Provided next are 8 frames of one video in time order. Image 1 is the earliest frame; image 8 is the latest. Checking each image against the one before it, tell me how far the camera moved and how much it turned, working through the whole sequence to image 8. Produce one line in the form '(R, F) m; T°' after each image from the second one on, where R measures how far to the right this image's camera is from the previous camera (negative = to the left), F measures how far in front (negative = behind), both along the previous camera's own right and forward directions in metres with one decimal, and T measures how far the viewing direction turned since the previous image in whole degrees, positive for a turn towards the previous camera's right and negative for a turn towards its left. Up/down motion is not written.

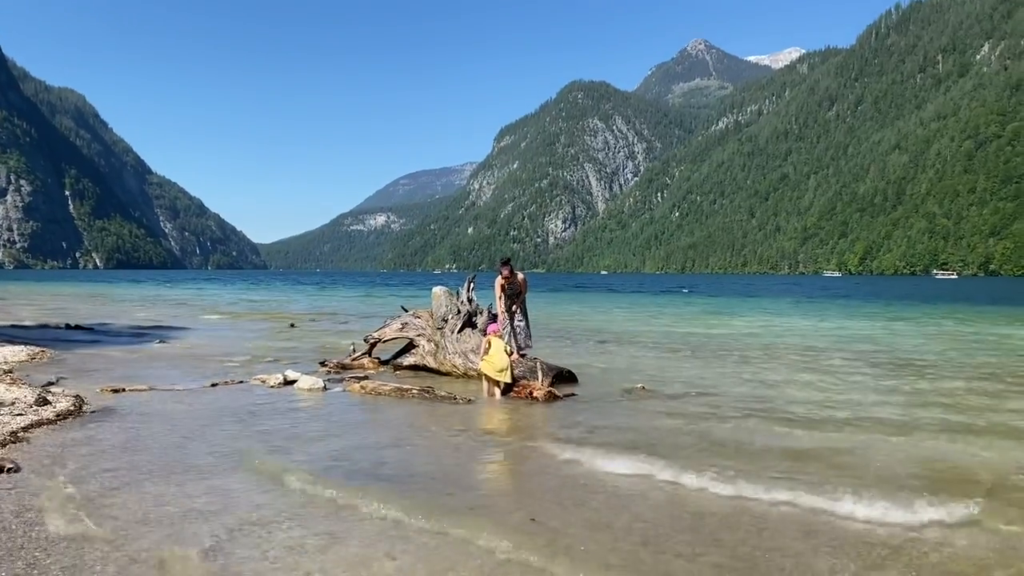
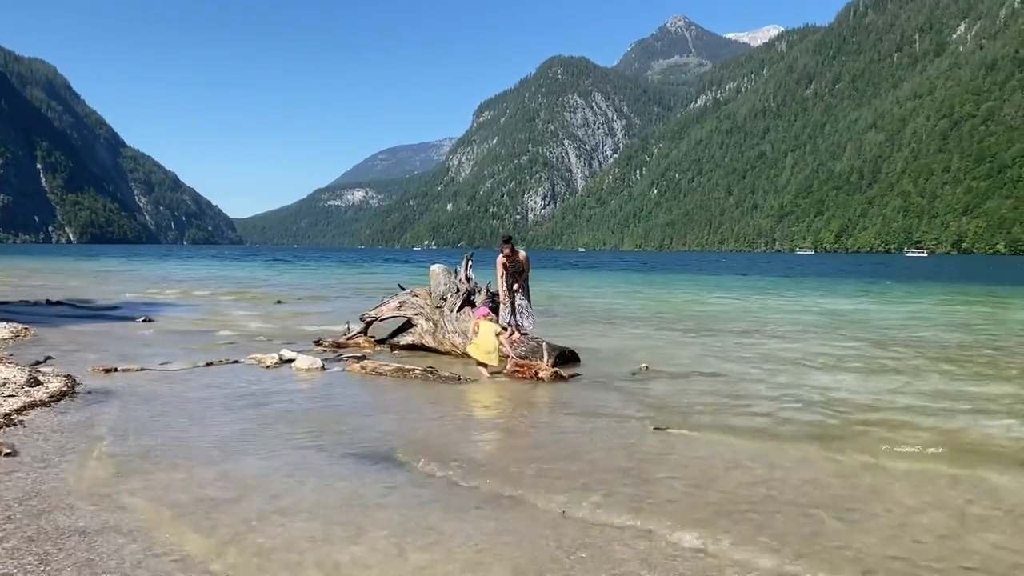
(-0.4, +0.3) m; +2°
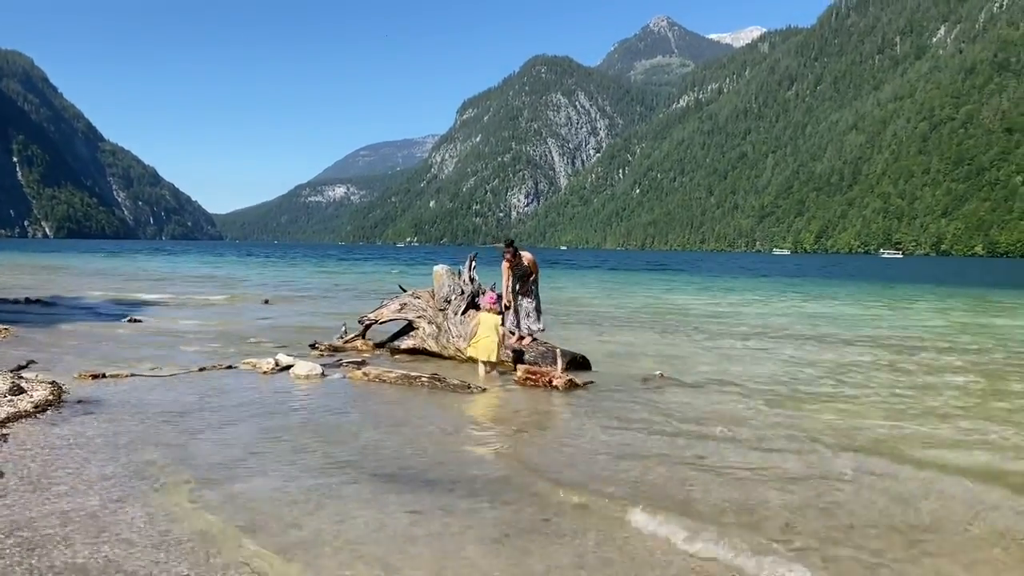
(-0.5, +0.6) m; +1°
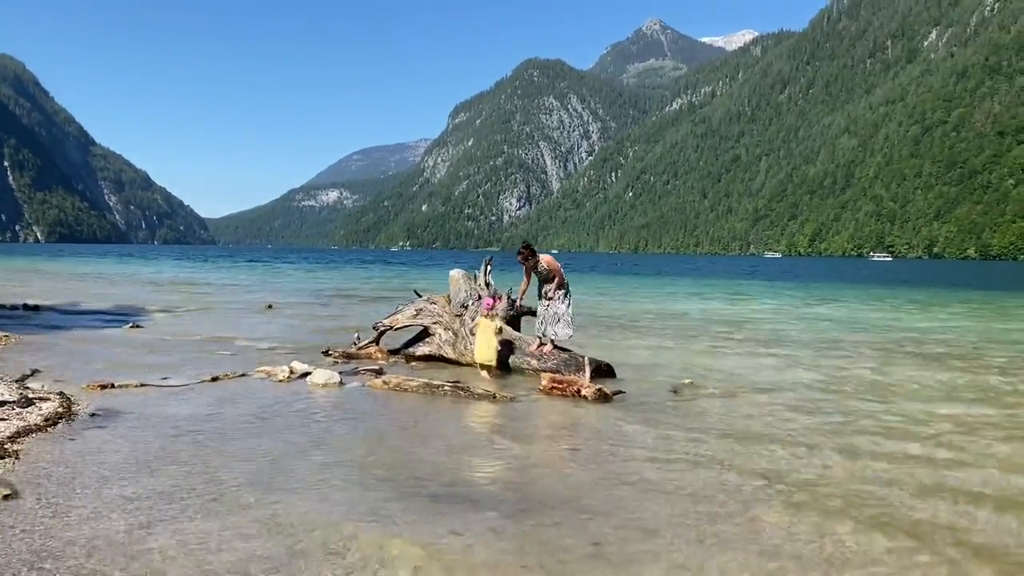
(-0.5, +0.4) m; 0°
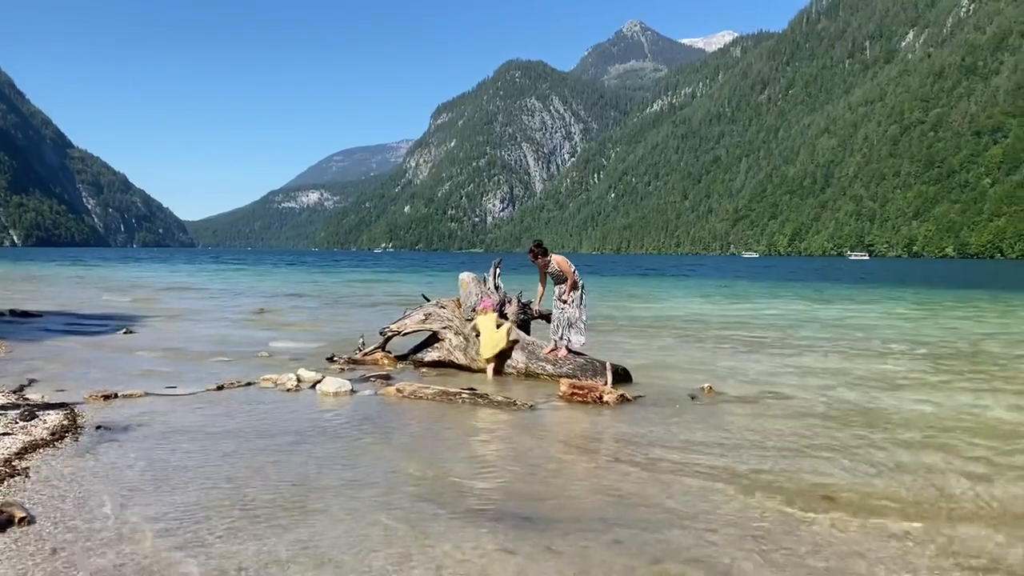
(-0.5, +0.3) m; +1°
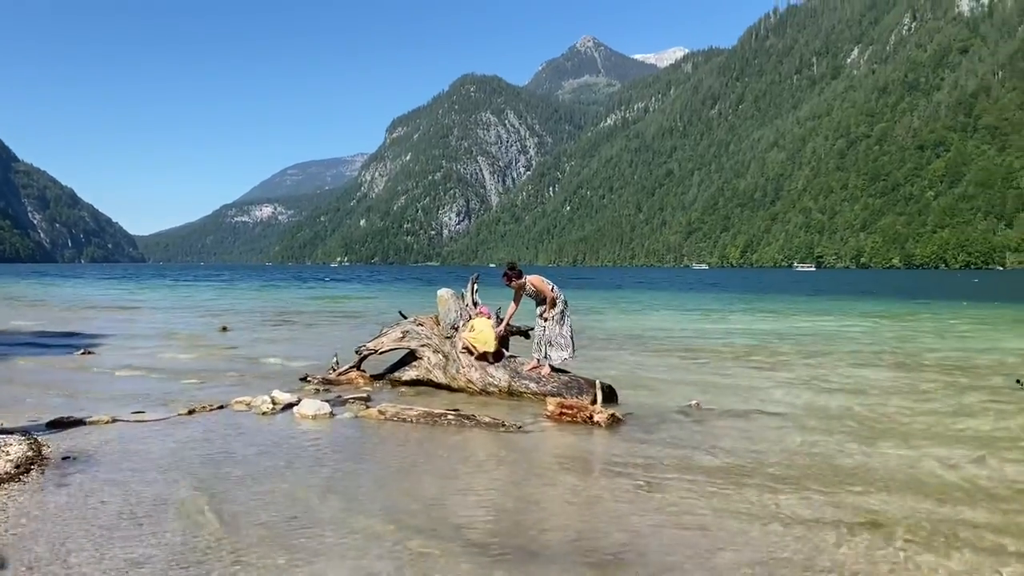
(-0.4, +0.3) m; +3°
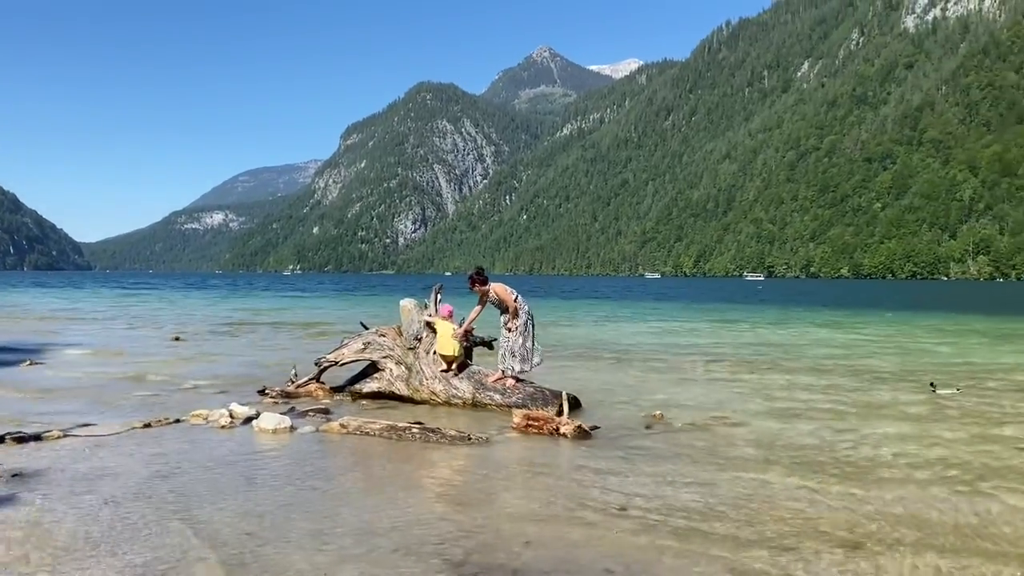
(-0.1, +0.1) m; +3°
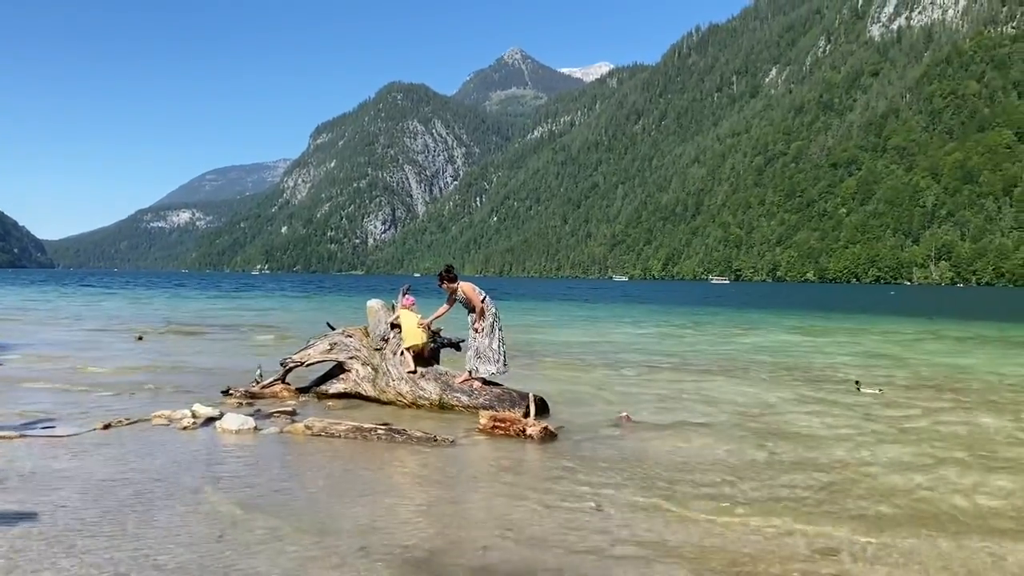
(0.0, +0.1) m; +2°
